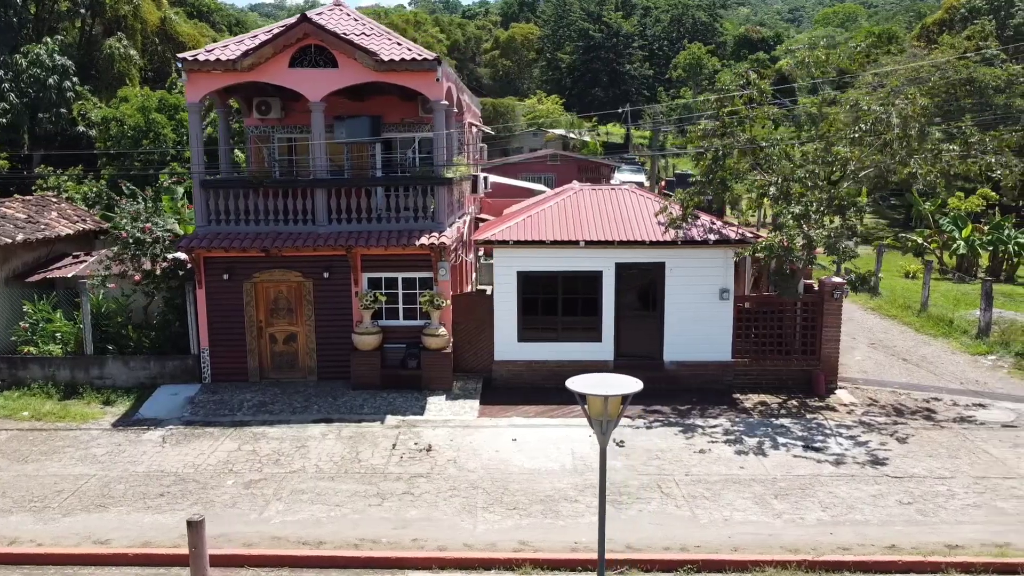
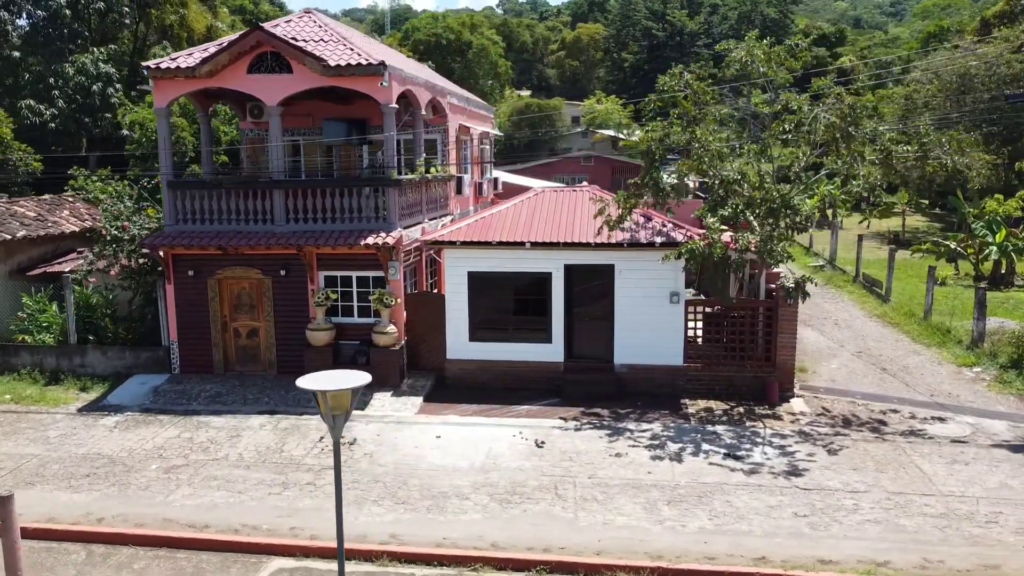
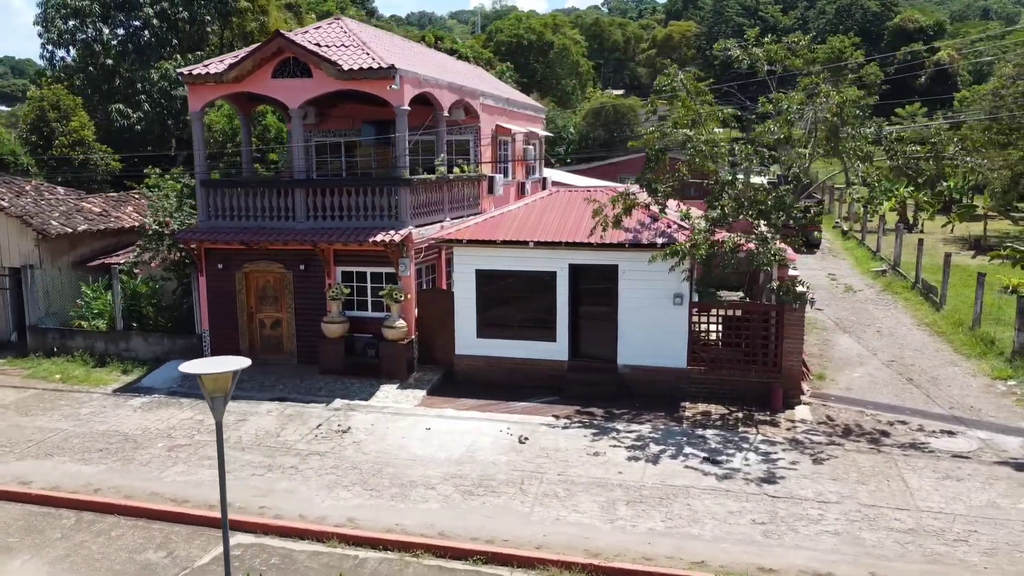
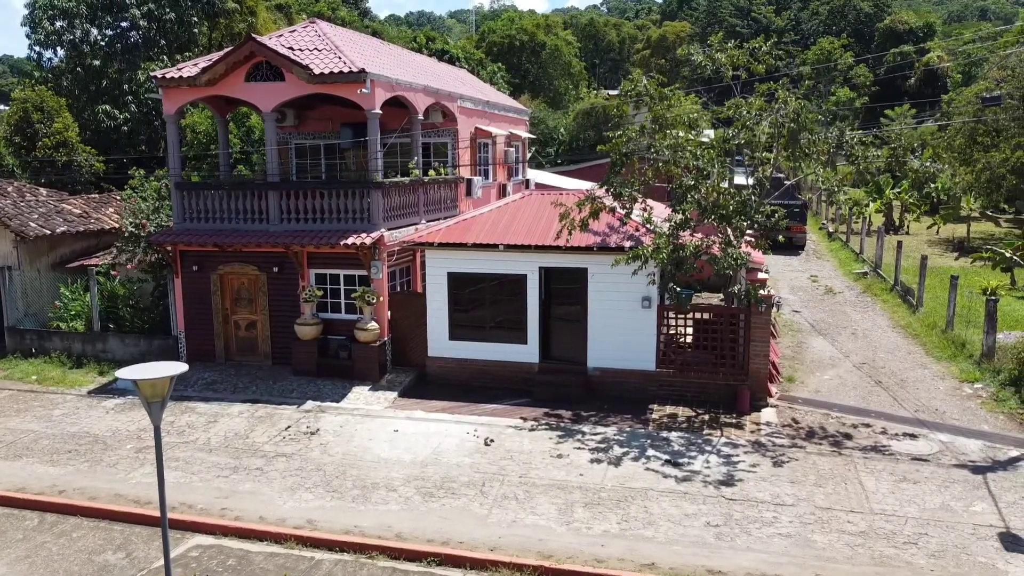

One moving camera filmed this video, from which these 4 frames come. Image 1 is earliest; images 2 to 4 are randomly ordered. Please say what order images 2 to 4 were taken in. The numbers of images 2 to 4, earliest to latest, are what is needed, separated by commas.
2, 3, 4
